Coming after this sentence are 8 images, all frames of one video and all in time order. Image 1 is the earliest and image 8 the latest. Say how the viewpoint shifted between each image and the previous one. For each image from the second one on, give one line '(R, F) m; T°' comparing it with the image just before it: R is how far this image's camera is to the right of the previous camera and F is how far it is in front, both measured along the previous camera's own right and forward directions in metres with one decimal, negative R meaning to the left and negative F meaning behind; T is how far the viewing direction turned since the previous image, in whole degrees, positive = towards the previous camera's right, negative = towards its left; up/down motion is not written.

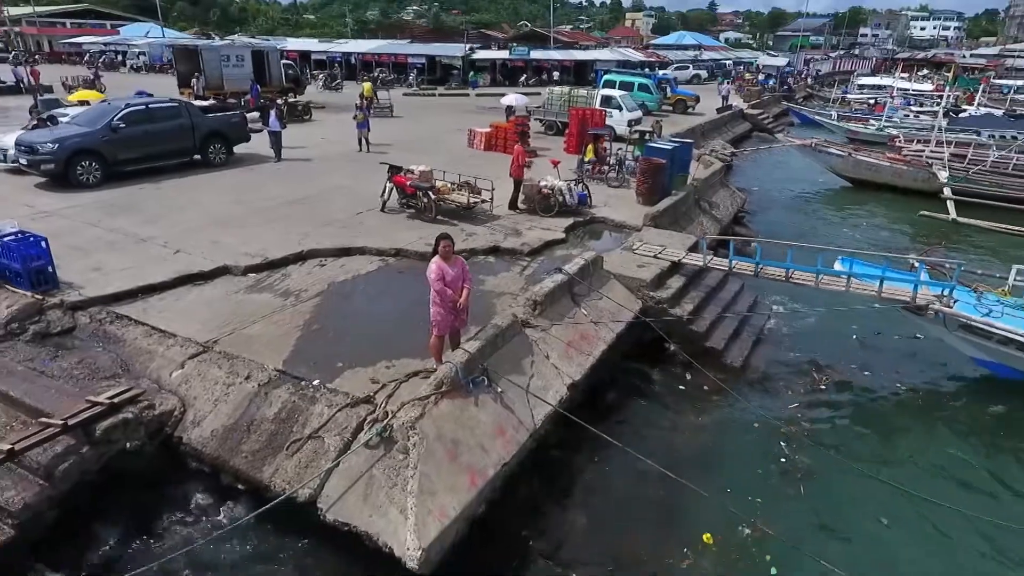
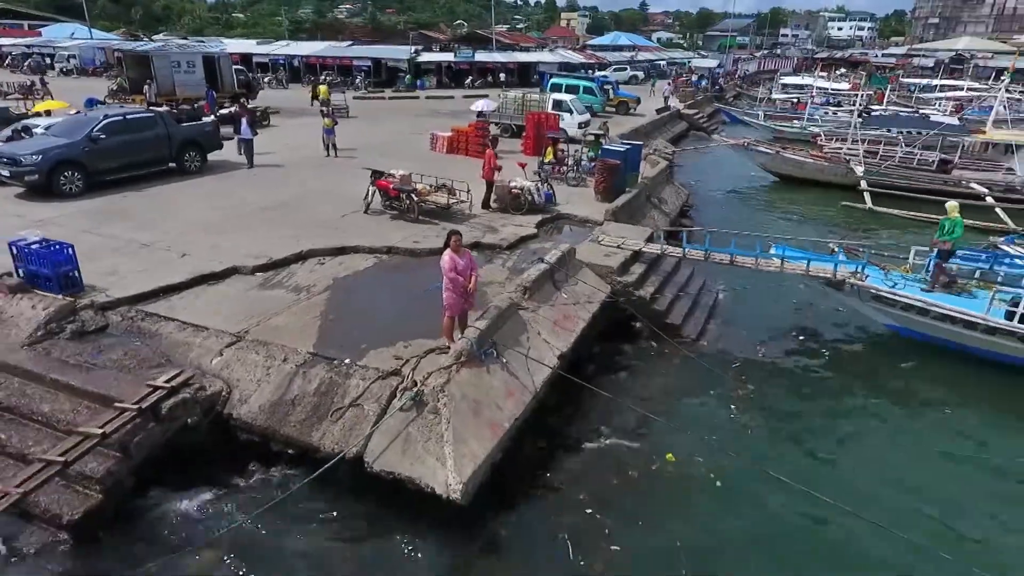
(-0.6, -1.1) m; +5°
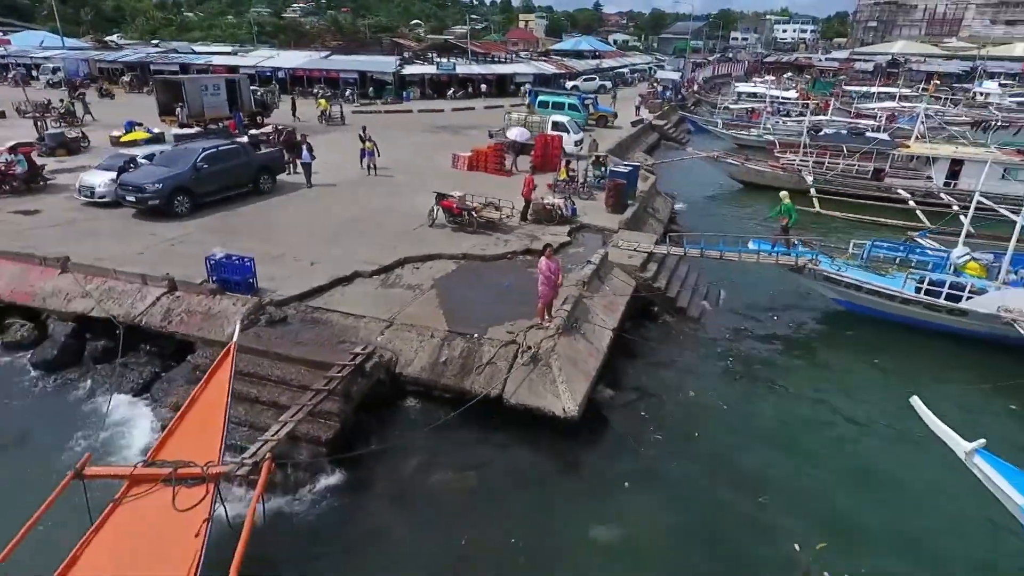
(-1.8, -3.1) m; +4°
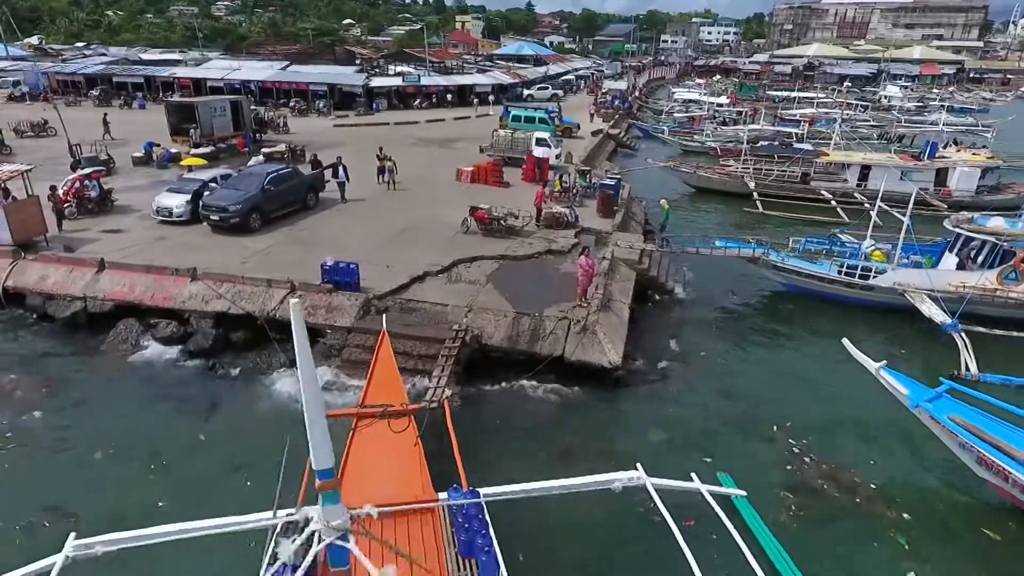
(-2.3, -3.5) m; +5°
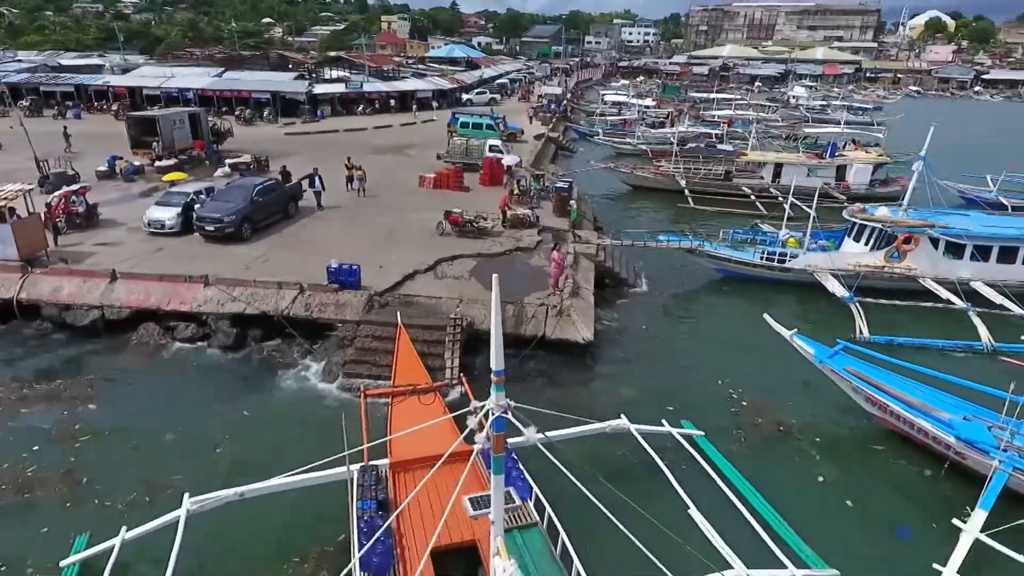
(-1.3, -2.2) m; +6°
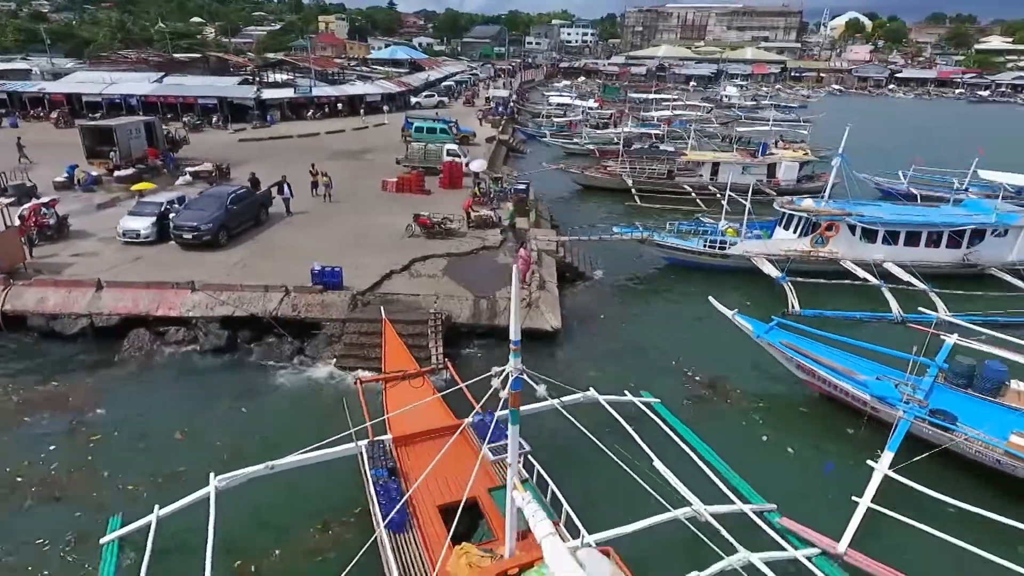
(-0.7, -1.5) m; +5°
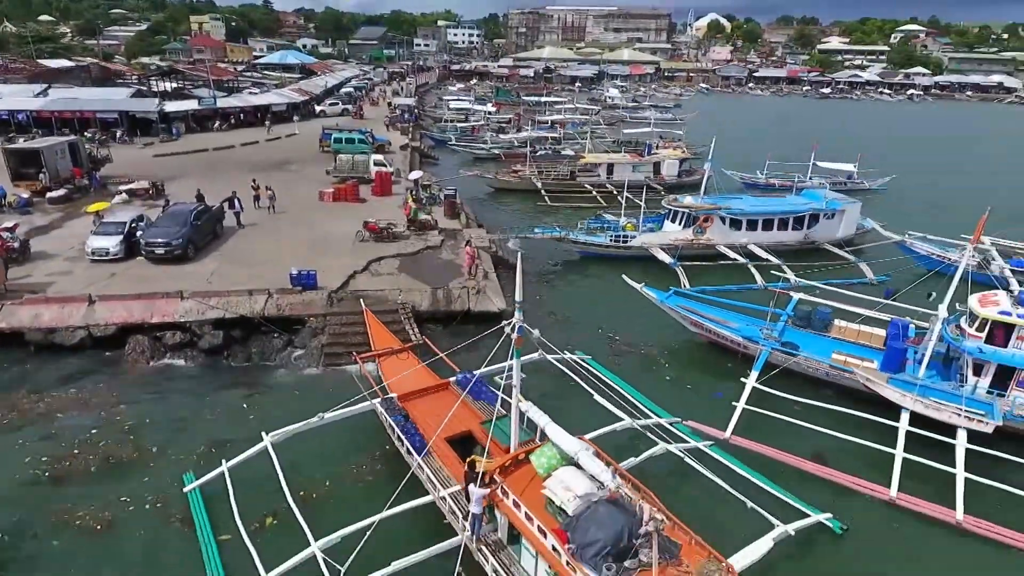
(-1.7, -3.5) m; +9°
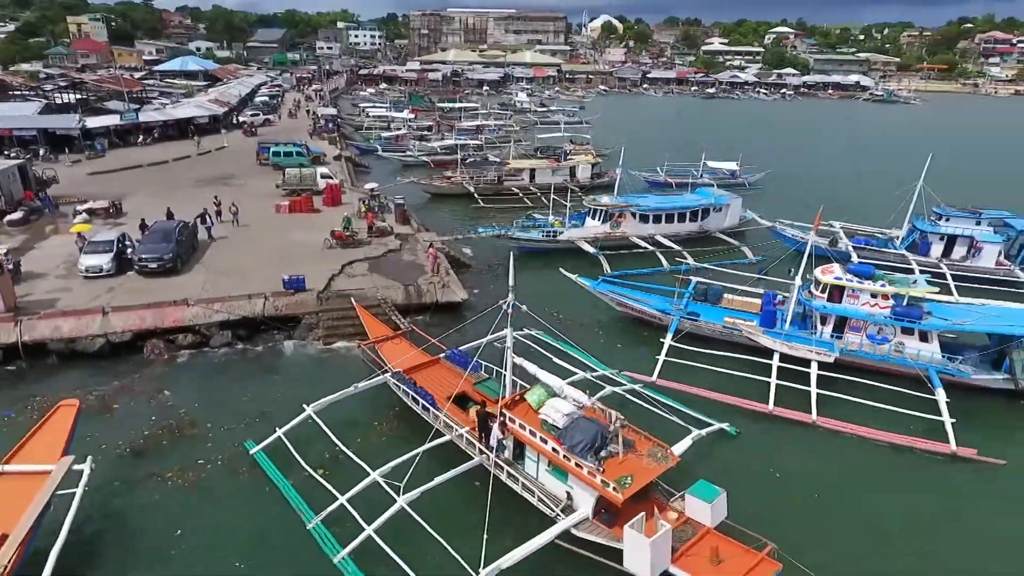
(-1.9, -4.1) m; +8°
